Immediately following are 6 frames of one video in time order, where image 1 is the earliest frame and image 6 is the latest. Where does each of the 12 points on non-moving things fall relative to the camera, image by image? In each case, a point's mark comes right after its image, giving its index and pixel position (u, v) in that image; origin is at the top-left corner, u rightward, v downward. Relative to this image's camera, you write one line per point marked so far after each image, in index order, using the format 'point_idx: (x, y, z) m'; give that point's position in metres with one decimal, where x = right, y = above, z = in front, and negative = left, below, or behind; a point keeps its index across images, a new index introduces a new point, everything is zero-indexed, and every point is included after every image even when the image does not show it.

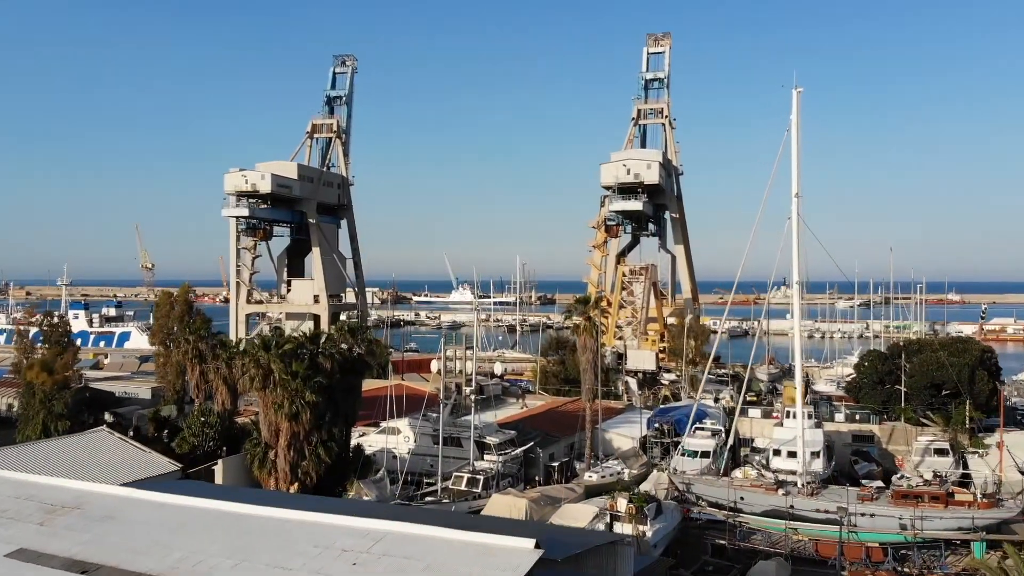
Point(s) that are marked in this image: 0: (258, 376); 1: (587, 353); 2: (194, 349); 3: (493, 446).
0: (-4.7, -1.7, +13.4) m
1: (+1.7, -1.5, +16.9) m
2: (-7.5, -1.5, +17.1) m
3: (-0.4, -3.5, +15.9) m
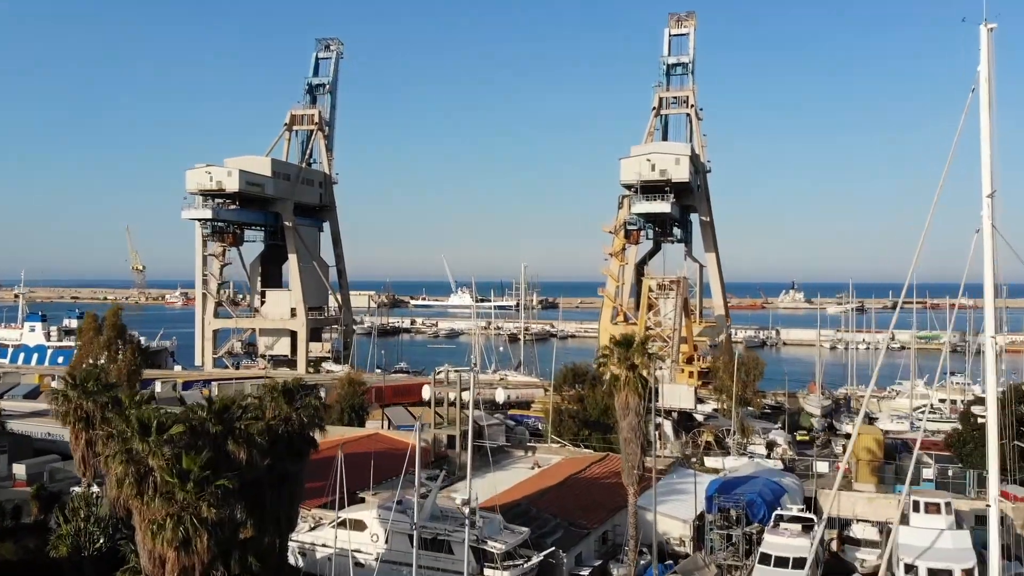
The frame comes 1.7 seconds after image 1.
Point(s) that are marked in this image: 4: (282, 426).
0: (-4.5, -2.2, +8.5) m
1: (+1.9, -2.1, +12.0) m
2: (-7.3, -2.1, +12.2) m
3: (-0.2, -4.1, +11.0) m
4: (-3.2, -1.9, +10.2) m
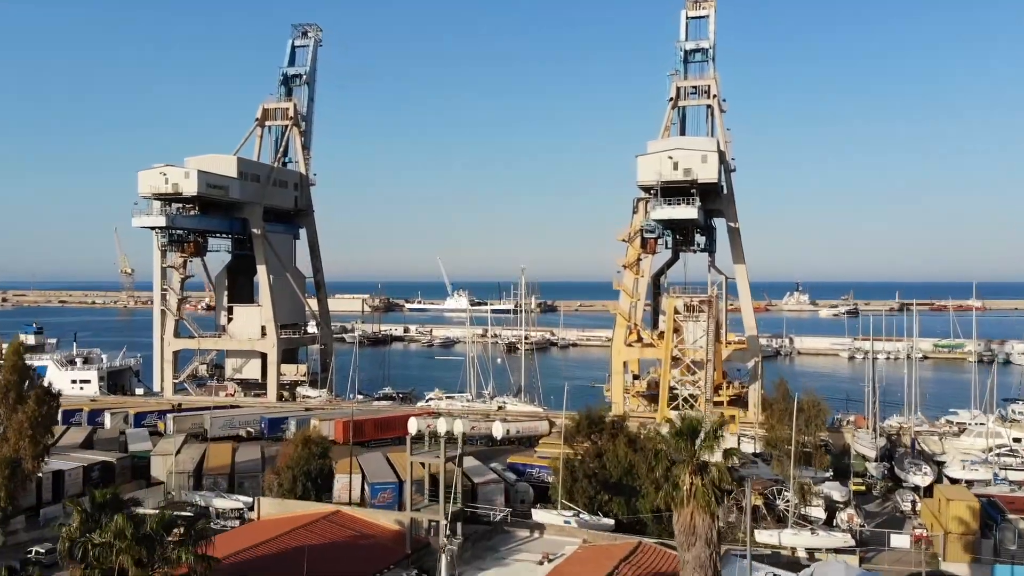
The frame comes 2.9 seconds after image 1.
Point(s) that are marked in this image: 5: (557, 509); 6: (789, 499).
0: (-4.5, -2.9, +4.4) m
1: (+2.0, -2.8, +7.9) m
2: (-7.3, -2.8, +8.1) m
3: (-0.2, -4.8, +7.0) m
4: (-3.2, -2.6, +6.1) m
5: (+1.0, -4.8, +16.1) m
6: (+6.5, -4.9, +16.9) m
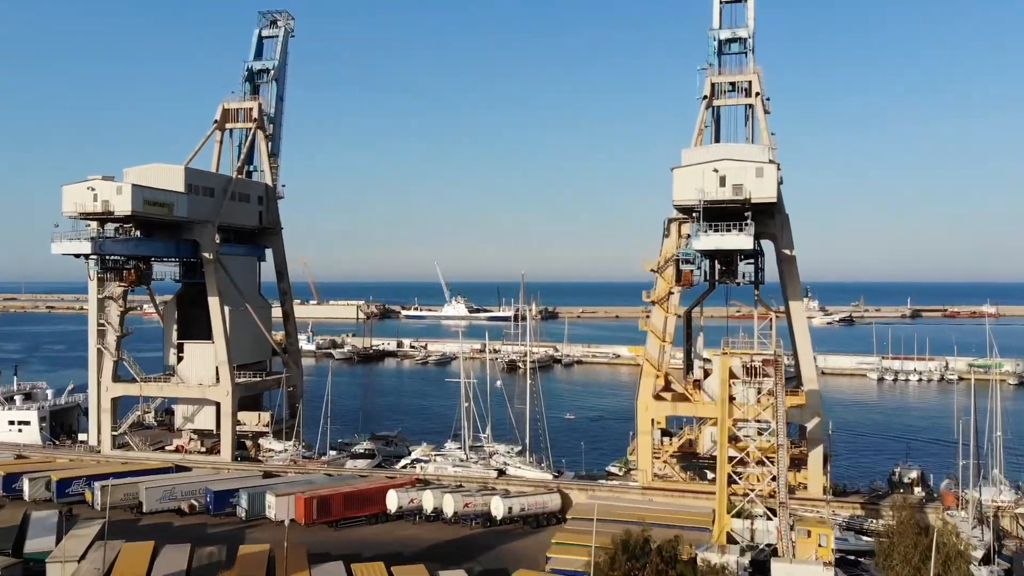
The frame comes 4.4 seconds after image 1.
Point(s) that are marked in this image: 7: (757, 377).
0: (-4.4, -4.2, -0.6) m
1: (+2.1, -4.1, +2.9) m
2: (-7.2, -4.0, +3.0) m
3: (0.0, -6.0, +1.9) m
4: (-3.0, -3.9, +1.0) m
5: (+1.1, -6.1, +11.0) m
6: (+6.6, -6.2, +11.8) m
7: (+5.6, -2.0, +17.0) m
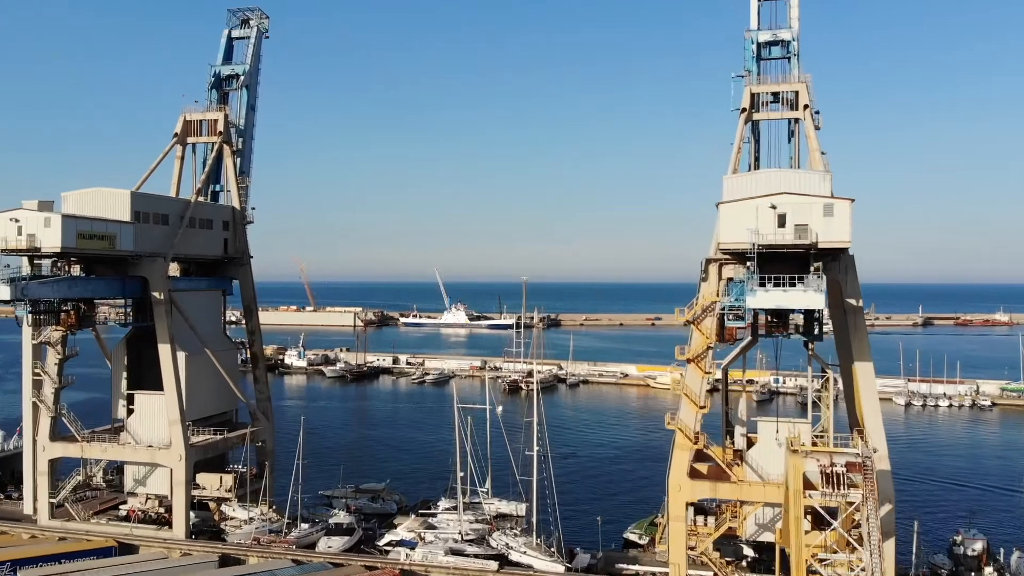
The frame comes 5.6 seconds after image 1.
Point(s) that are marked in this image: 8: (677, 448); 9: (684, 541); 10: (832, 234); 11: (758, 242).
0: (-4.3, -5.6, -4.5) m
1: (+2.2, -5.5, -1.0) m
2: (-7.1, -5.4, -0.8) m
3: (+0.1, -7.4, -2.0) m
4: (-2.9, -5.3, -2.8) m
5: (+1.2, -7.5, +7.2) m
6: (+6.7, -7.6, +8.0) m
7: (+5.7, -3.4, +13.1) m
8: (+4.3, -4.1, +18.6) m
9: (+4.3, -6.4, +18.2) m
10: (+6.7, +1.1, +15.2) m
11: (+5.2, +1.0, +15.4) m
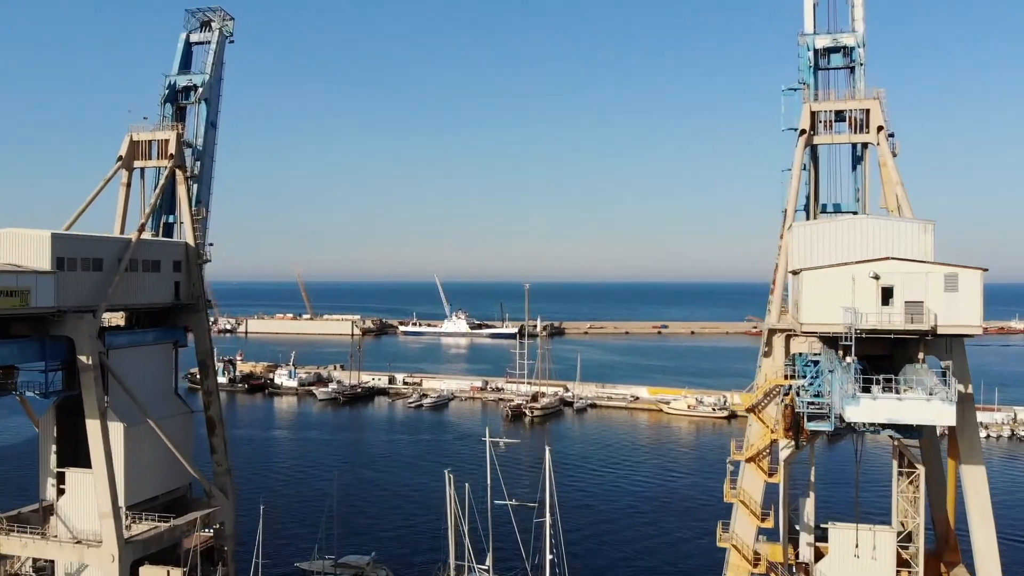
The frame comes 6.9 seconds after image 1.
0: (-4.1, -7.2, -8.5) m
1: (+2.3, -7.0, -5.0) m
2: (-7.0, -7.0, -4.8) m
3: (+0.2, -9.0, -6.0) m
4: (-2.8, -6.8, -6.8) m
5: (+1.4, -9.1, +3.2) m
6: (+6.8, -9.1, +4.0) m
7: (+5.9, -5.0, +9.1) m
8: (+4.4, -5.7, +14.5) m
9: (+4.5, -8.0, +14.2) m
10: (+6.9, -0.5, +11.2) m
11: (+5.4, -0.6, +11.4) m
